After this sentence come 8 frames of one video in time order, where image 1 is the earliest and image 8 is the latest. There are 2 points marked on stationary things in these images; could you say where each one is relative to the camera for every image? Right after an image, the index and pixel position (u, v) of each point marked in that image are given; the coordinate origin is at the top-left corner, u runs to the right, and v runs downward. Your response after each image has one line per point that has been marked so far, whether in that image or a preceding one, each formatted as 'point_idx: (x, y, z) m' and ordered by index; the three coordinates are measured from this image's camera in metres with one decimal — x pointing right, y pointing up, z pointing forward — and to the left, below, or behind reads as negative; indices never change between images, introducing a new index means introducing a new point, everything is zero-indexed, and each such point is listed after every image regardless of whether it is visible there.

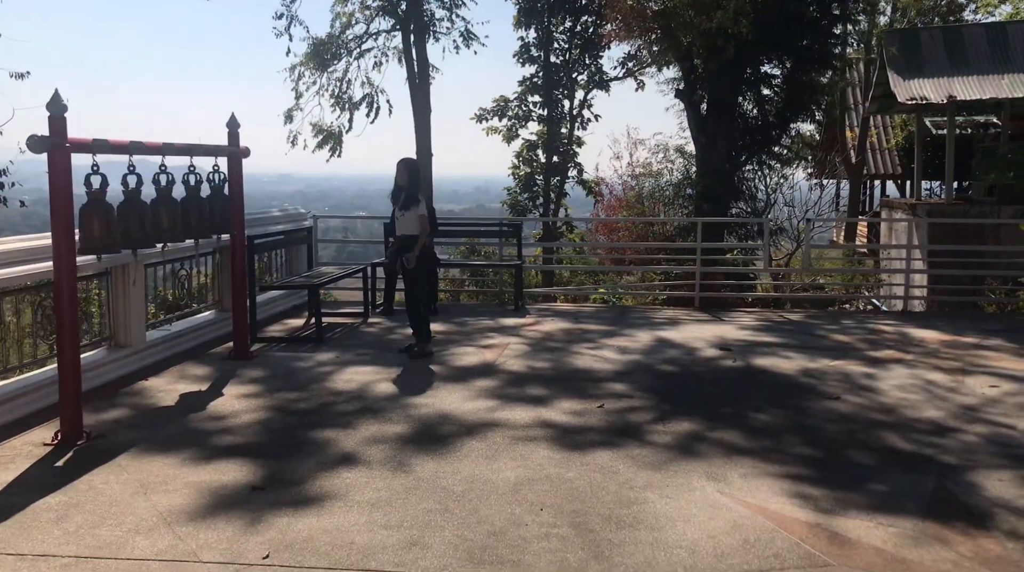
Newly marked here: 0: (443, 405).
0: (-0.4, -0.8, +5.8) m
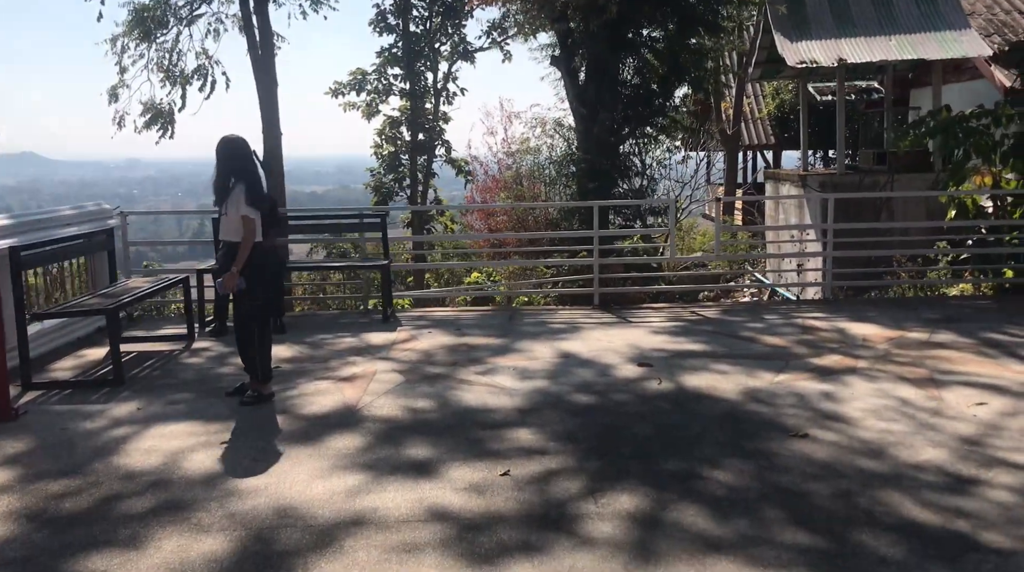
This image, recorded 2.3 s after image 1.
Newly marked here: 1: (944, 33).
0: (-1.1, -0.9, +4.1) m
1: (+6.4, +3.8, +13.2) m
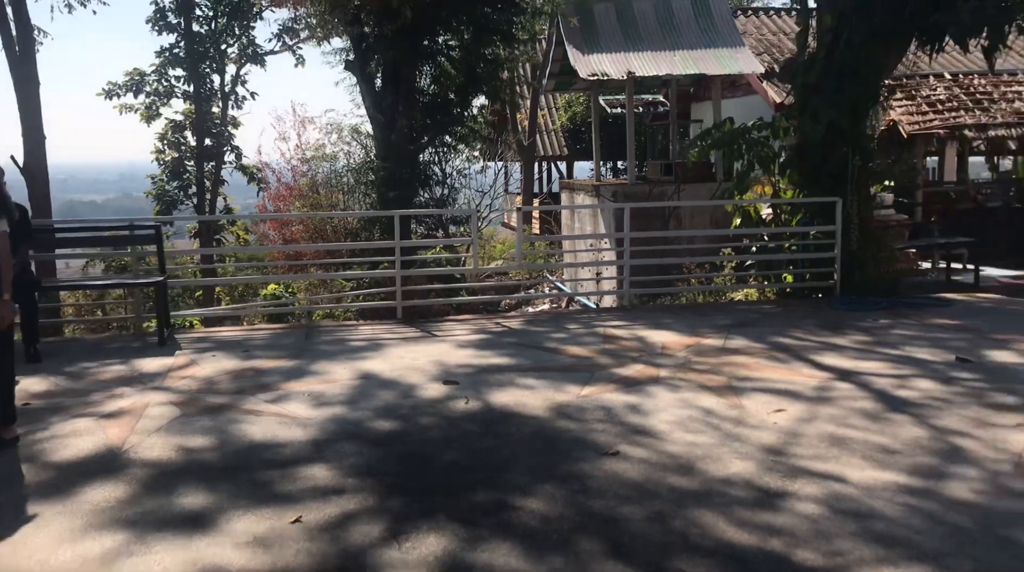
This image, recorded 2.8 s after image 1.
0: (-1.9, -1.0, +3.3) m
1: (+3.3, +3.7, +13.9) m
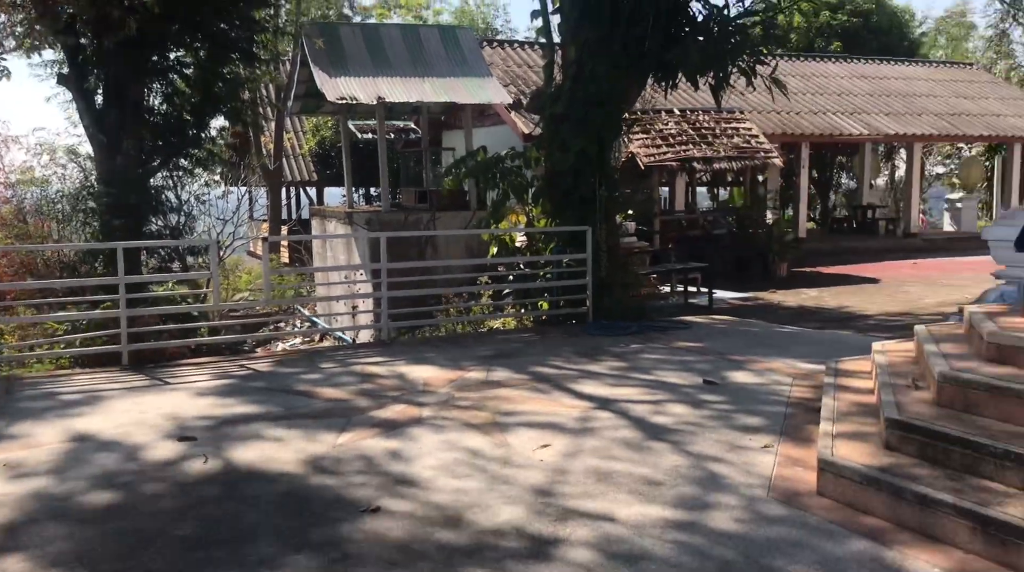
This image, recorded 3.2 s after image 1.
0: (-2.6, -1.2, +2.3) m
1: (-0.7, +3.3, +14.0) m
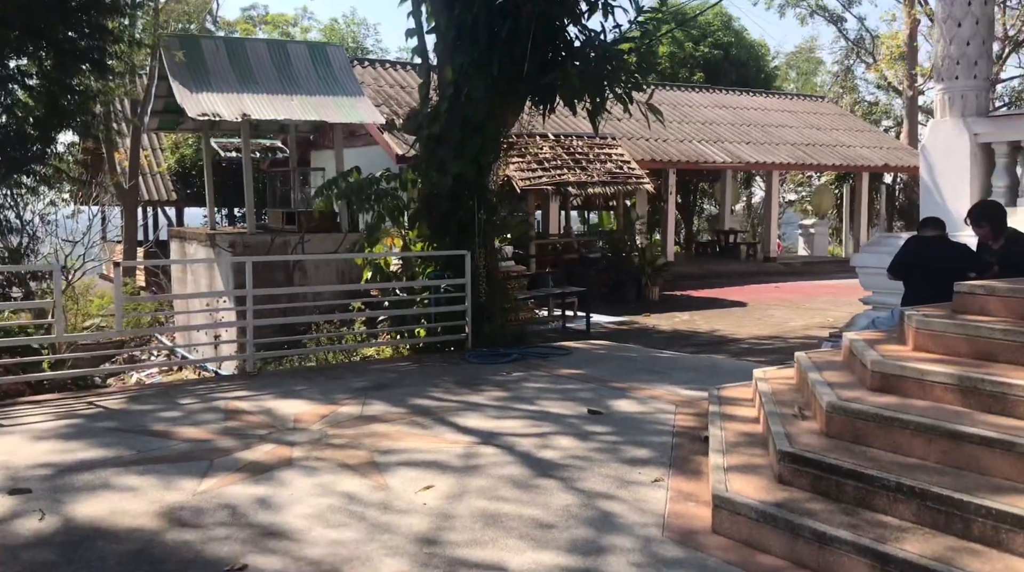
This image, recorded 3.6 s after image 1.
0: (-2.8, -1.3, +1.6) m
1: (-2.6, +2.9, +13.6) m
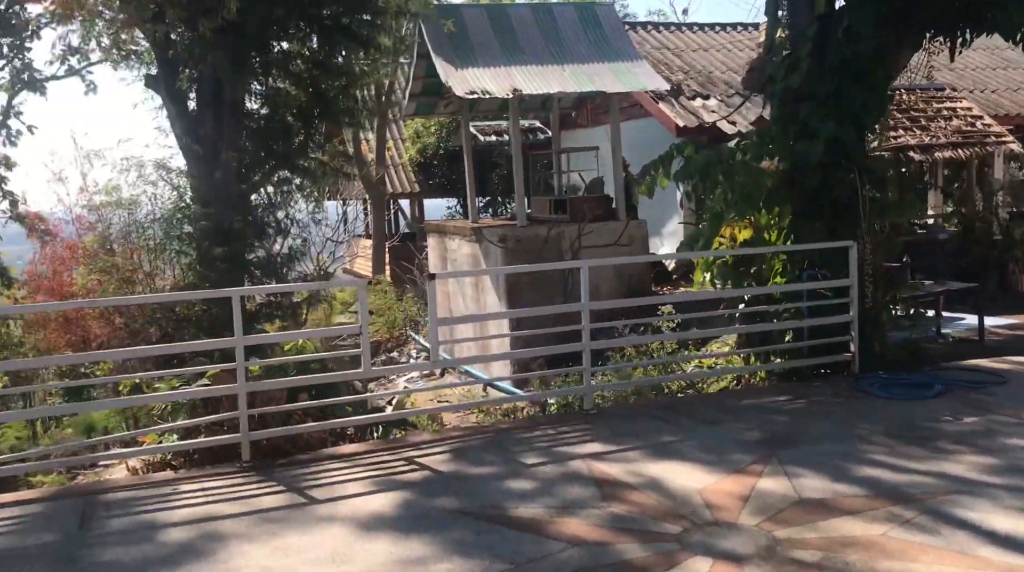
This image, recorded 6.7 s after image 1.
0: (-1.4, -1.6, +0.2) m
1: (+1.4, +2.9, +11.7) m
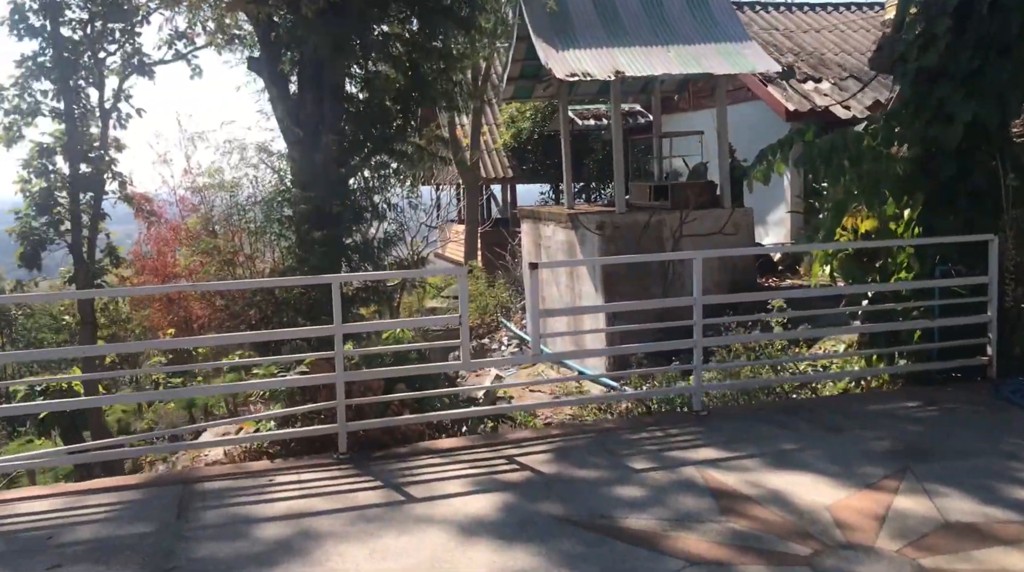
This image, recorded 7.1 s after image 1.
0: (-1.3, -1.6, +0.1) m
1: (+2.7, +3.1, +11.2) m
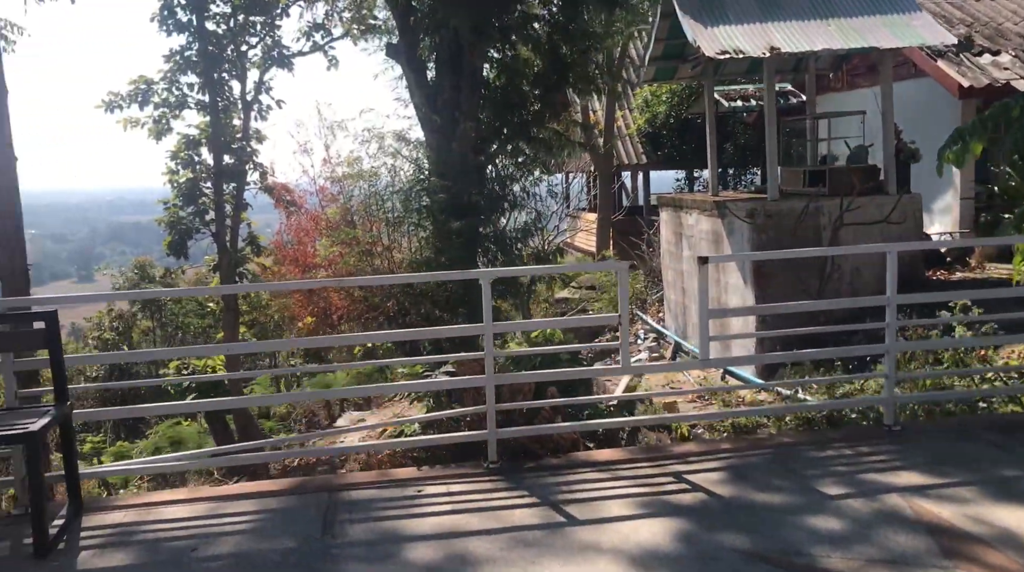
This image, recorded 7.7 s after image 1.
0: (-1.2, -1.6, -0.2) m
1: (+4.4, +3.1, +10.2) m
